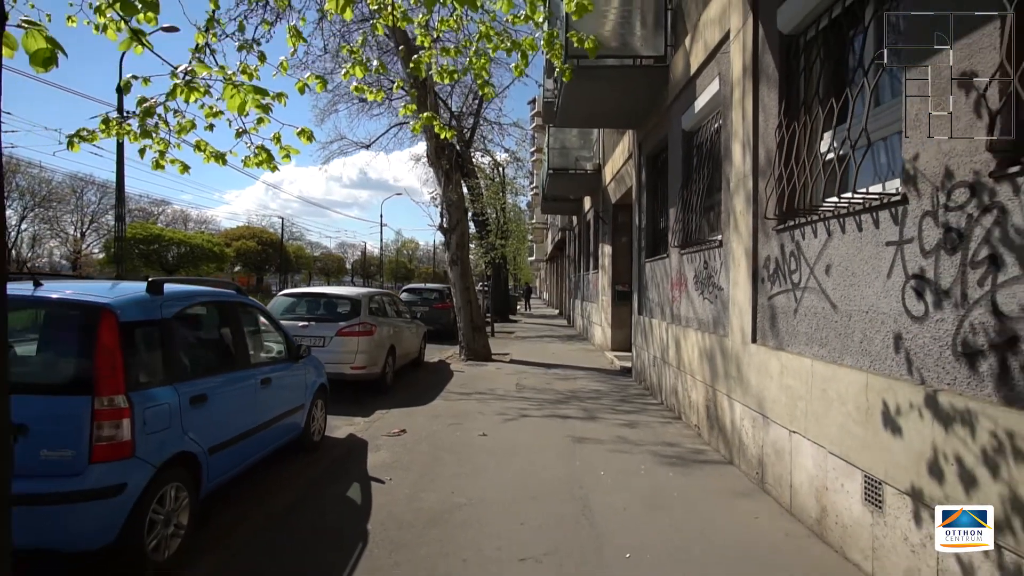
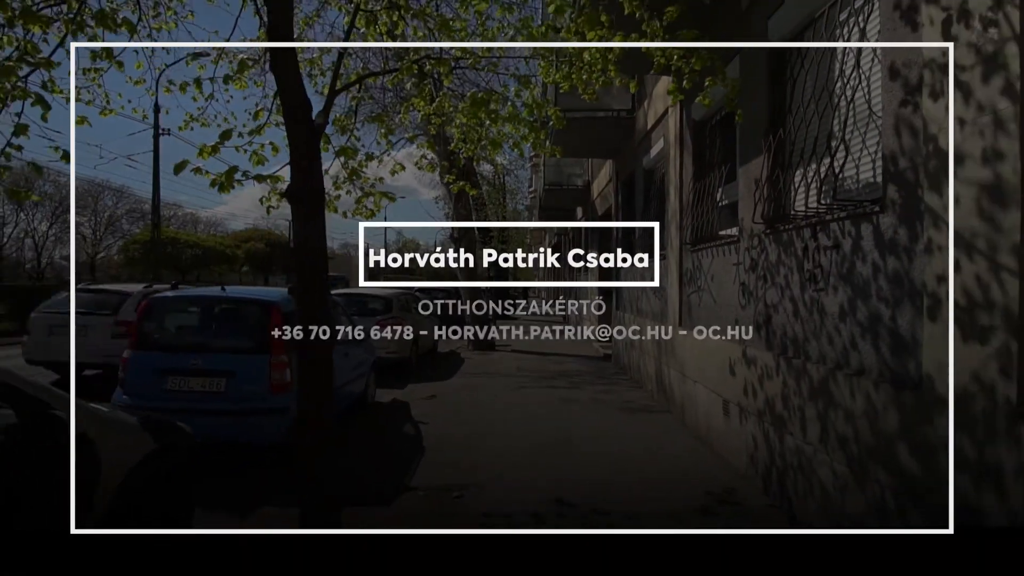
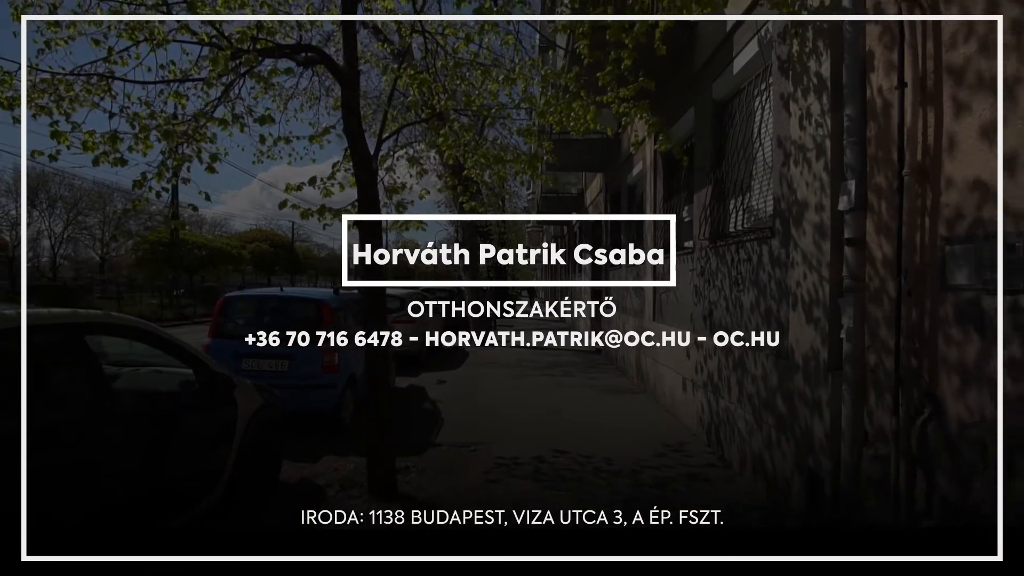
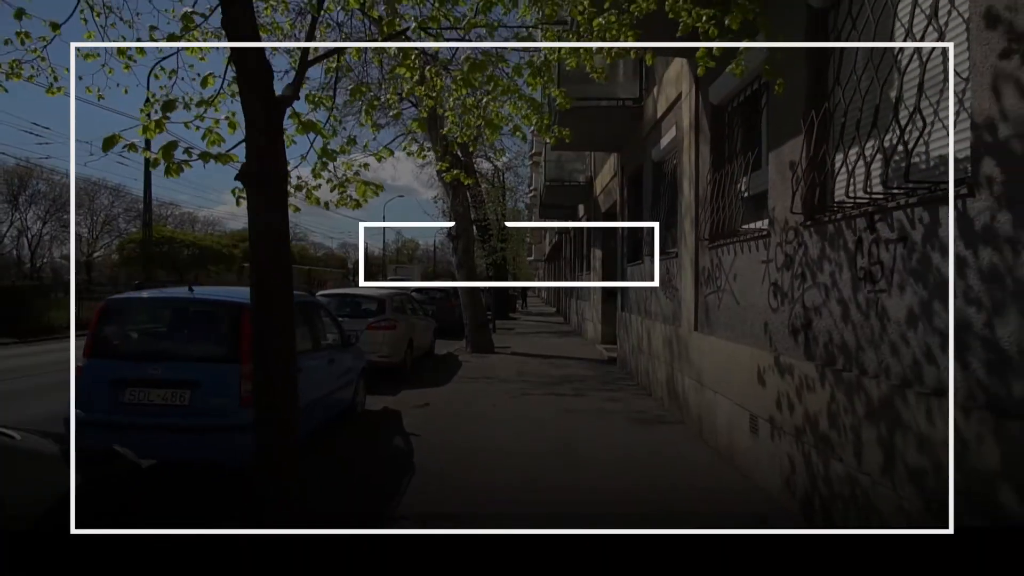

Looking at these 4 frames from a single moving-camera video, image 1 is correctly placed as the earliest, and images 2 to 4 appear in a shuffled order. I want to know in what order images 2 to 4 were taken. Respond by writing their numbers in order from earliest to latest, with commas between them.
4, 2, 3
